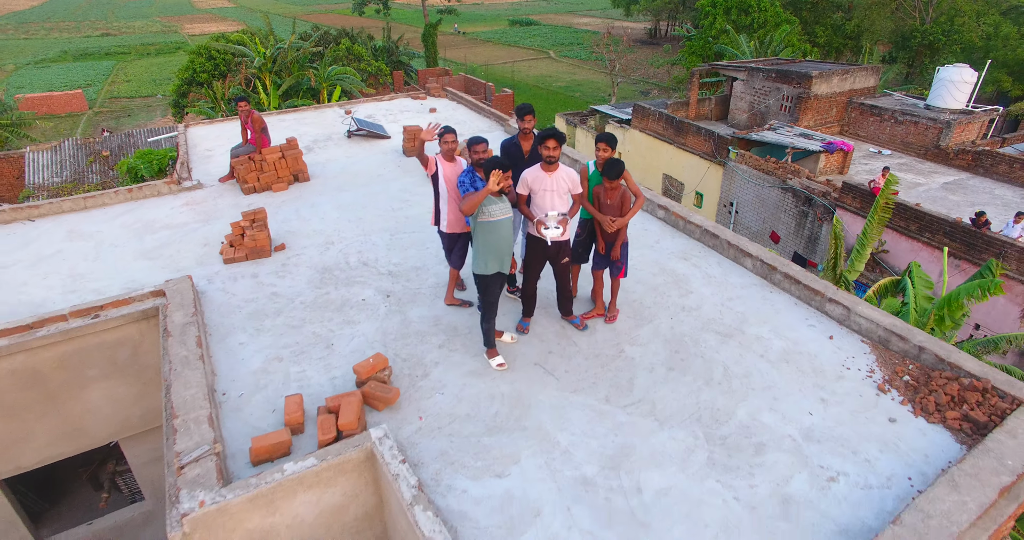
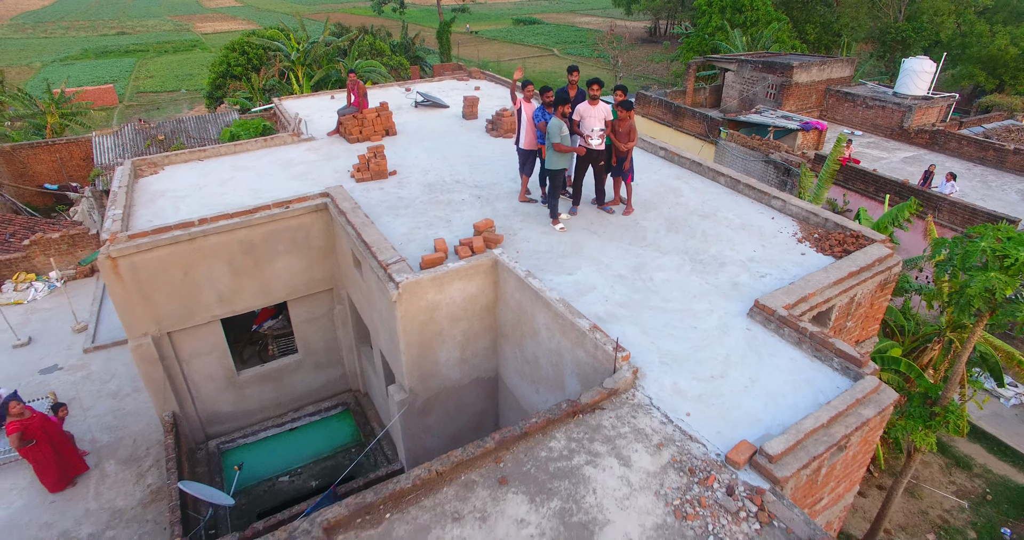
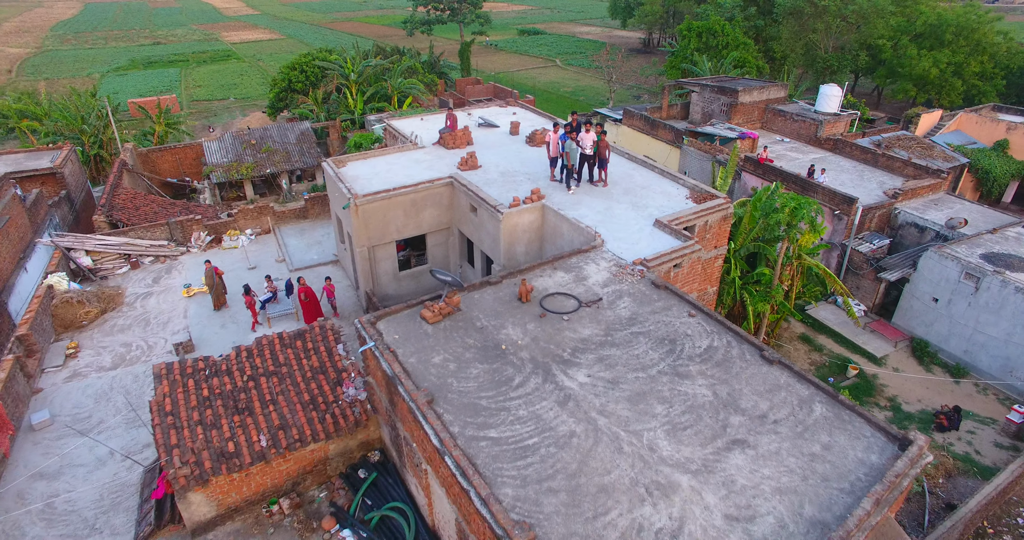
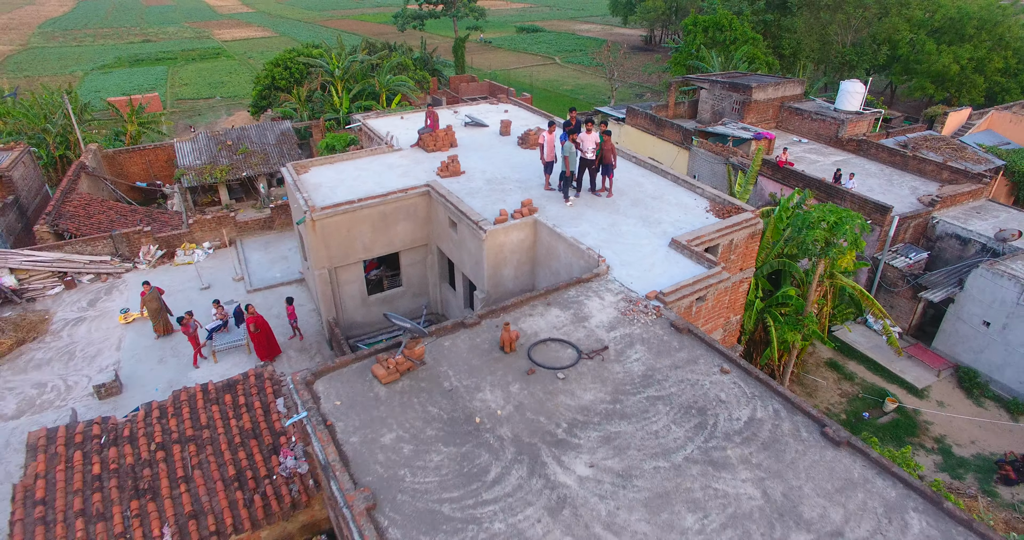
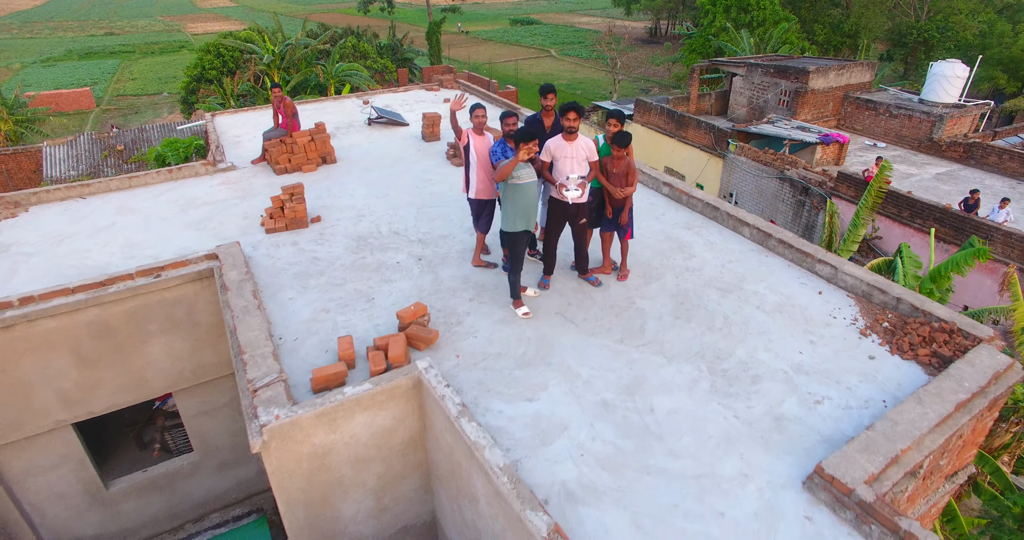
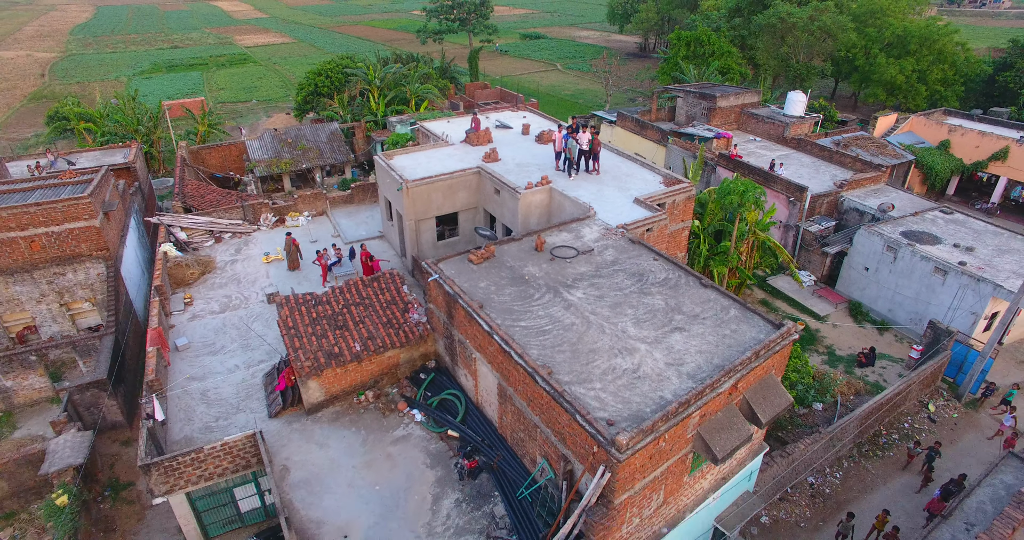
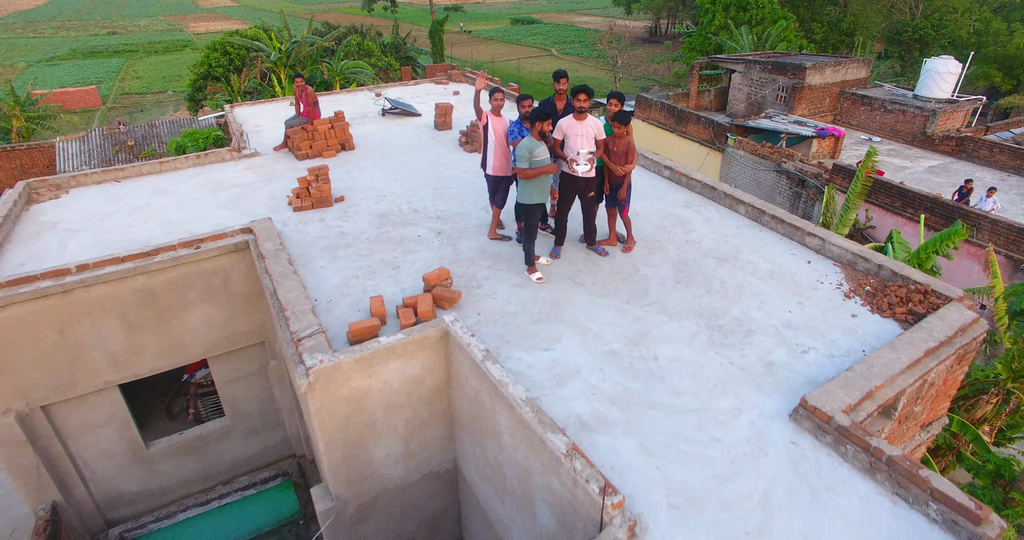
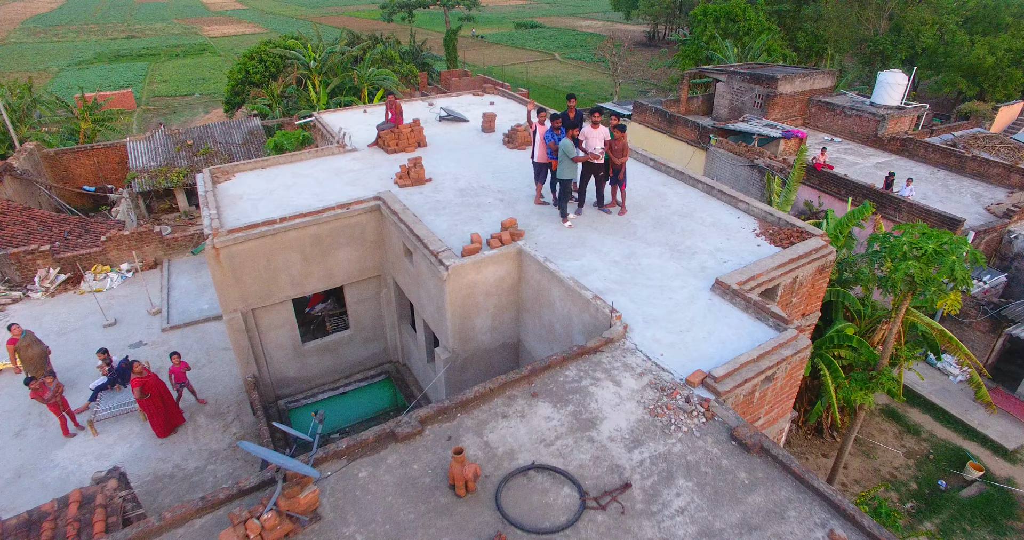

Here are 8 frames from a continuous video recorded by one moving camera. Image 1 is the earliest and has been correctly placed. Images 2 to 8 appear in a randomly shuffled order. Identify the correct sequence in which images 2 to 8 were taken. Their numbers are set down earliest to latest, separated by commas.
5, 7, 2, 8, 4, 3, 6
